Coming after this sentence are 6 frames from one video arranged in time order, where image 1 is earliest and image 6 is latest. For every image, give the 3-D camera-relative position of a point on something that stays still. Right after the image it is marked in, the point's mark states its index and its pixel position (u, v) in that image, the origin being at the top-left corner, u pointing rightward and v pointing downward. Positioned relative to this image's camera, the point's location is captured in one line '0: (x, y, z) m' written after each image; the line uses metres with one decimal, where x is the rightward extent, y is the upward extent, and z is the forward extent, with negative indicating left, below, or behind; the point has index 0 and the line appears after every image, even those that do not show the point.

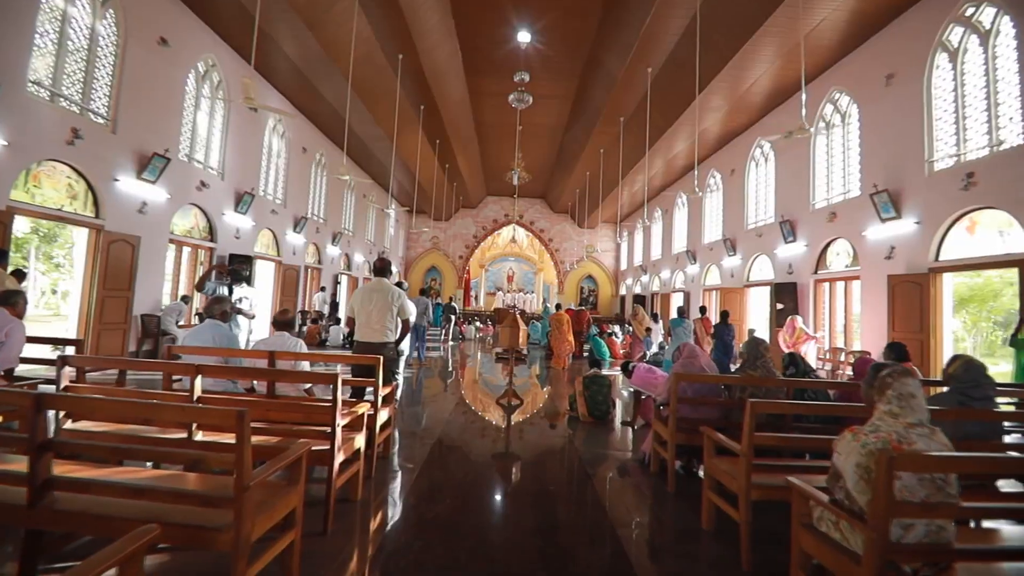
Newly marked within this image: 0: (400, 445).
0: (-0.9, -1.3, +4.1) m
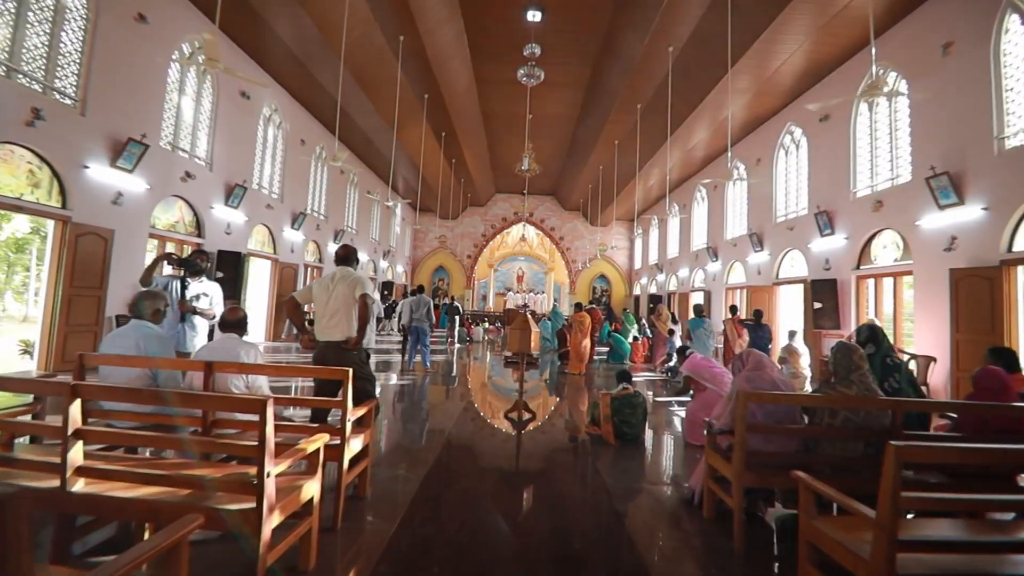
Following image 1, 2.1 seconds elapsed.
0: (-0.8, -1.2, +3.4) m
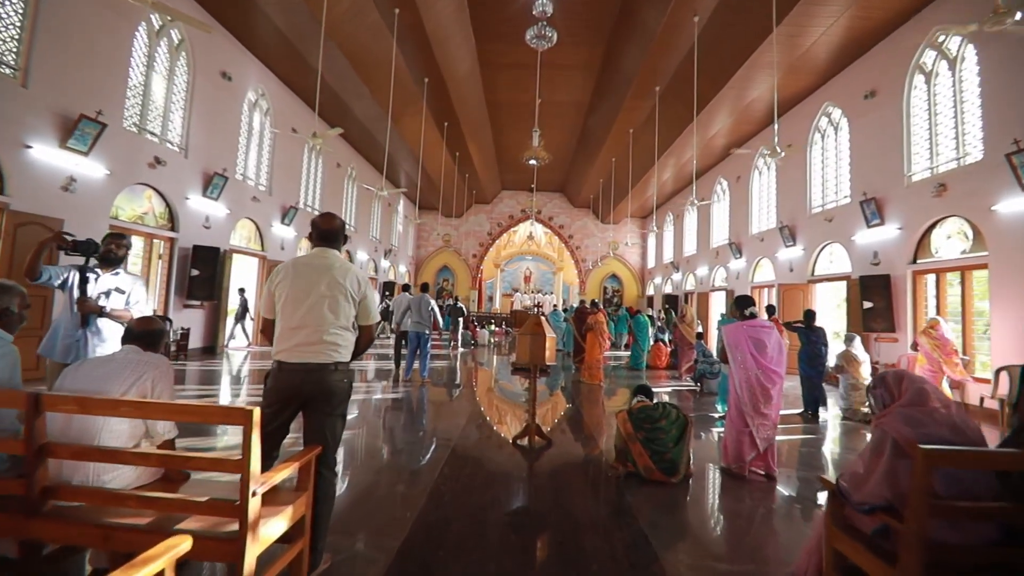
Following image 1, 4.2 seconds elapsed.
0: (-0.8, -1.2, +2.6) m
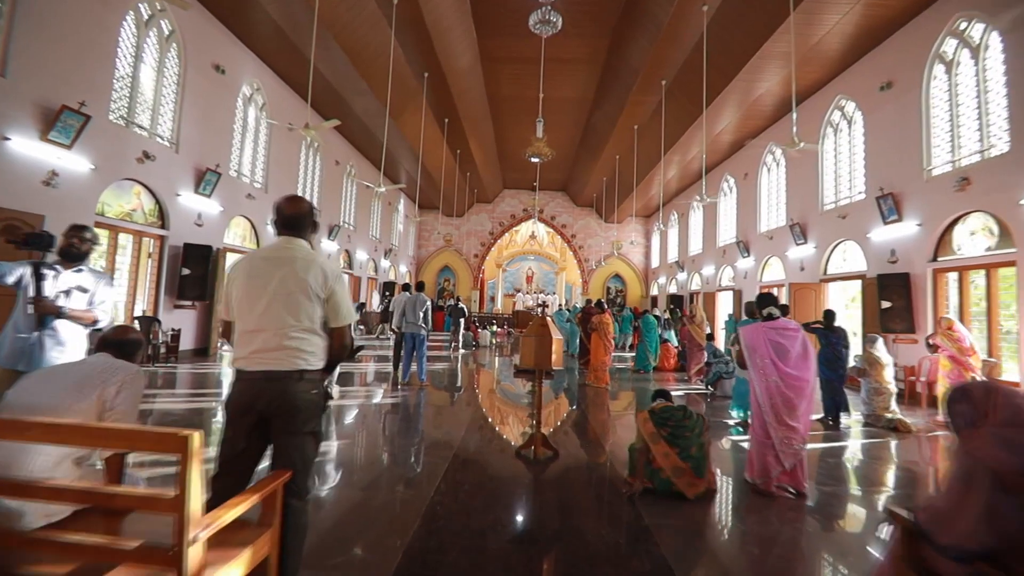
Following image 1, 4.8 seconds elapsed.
0: (-0.8, -1.2, +2.3) m
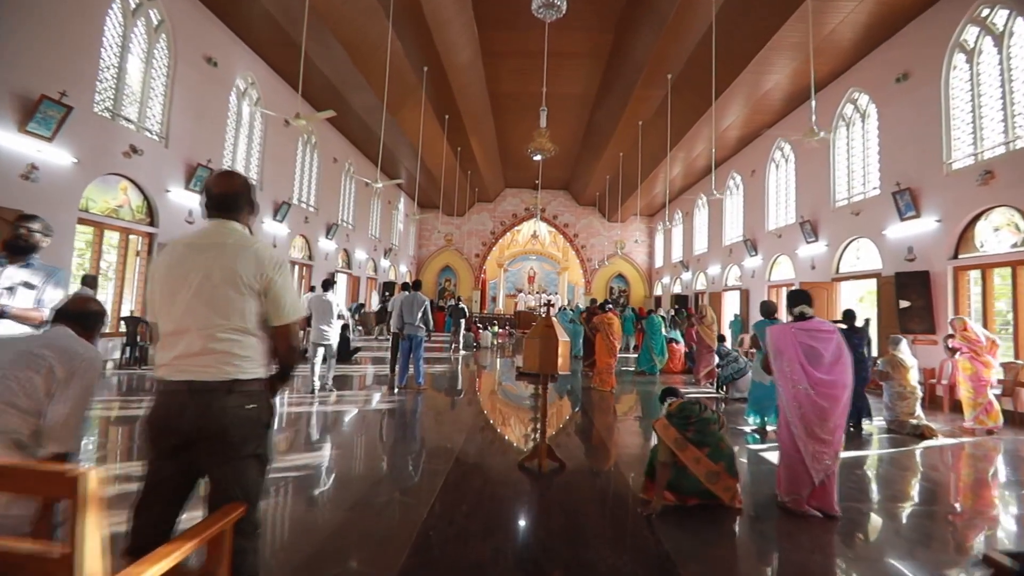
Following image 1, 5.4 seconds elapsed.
0: (-0.7, -1.2, +2.1) m
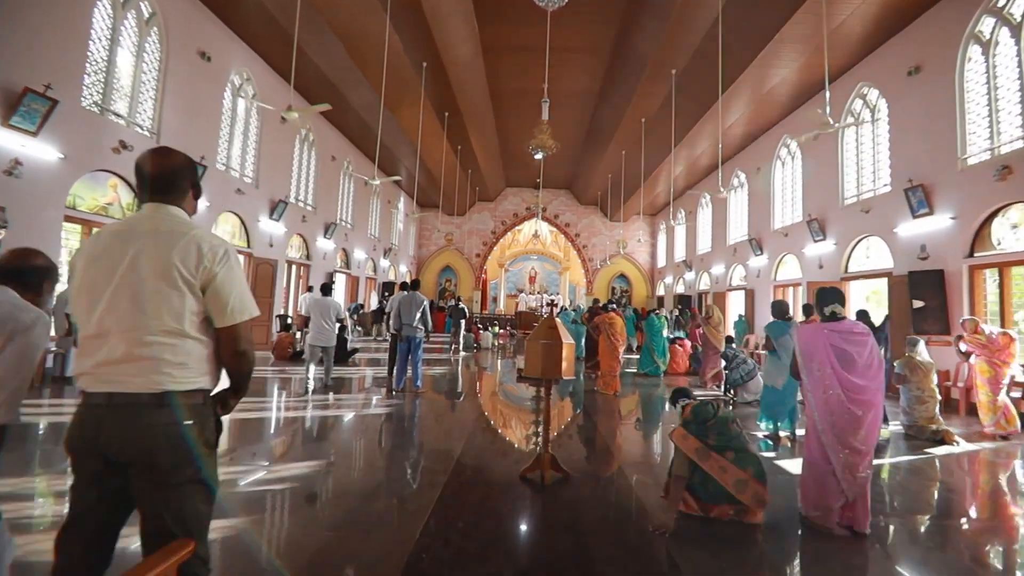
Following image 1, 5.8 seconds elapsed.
0: (-0.7, -1.2, +1.9) m
